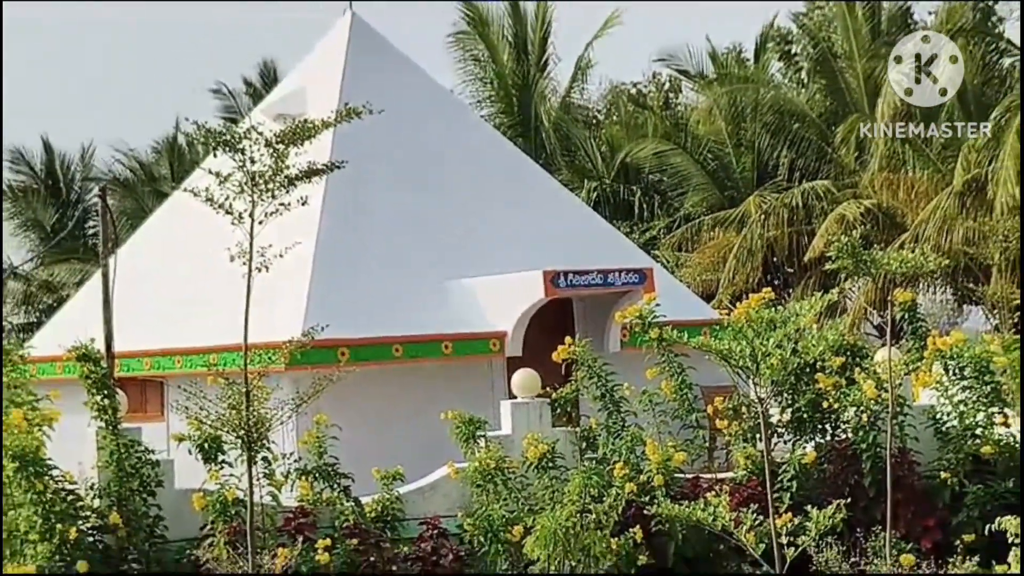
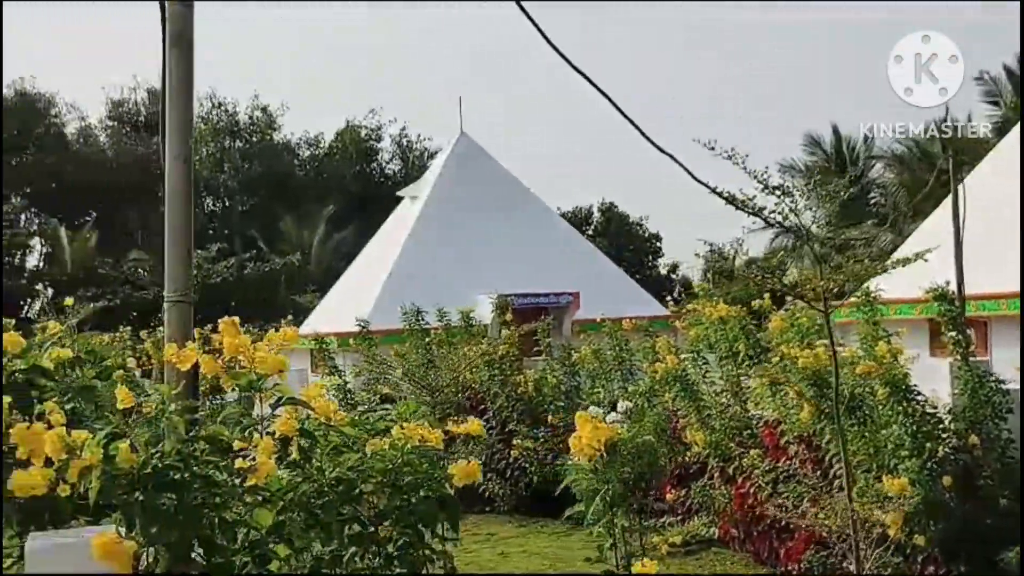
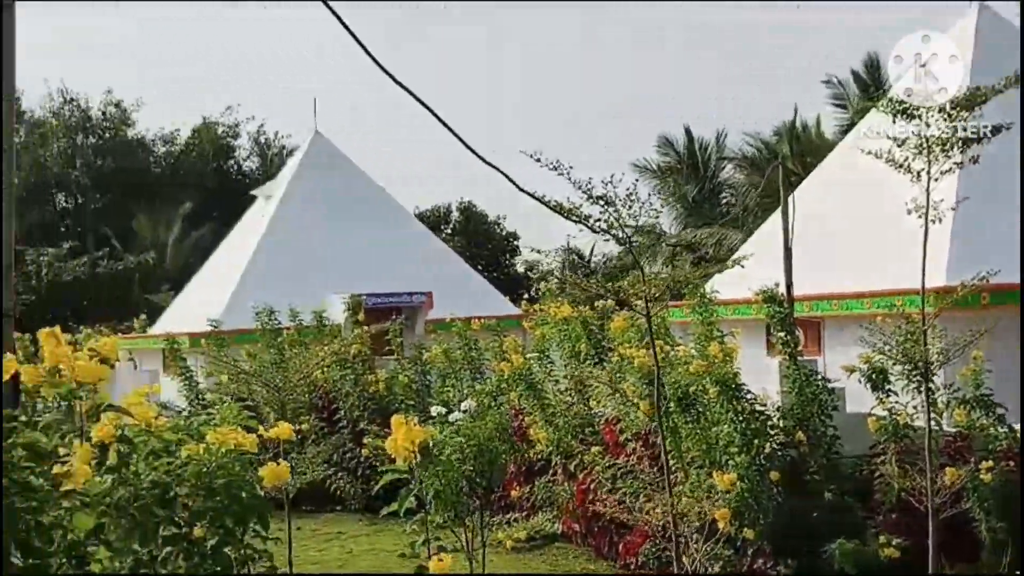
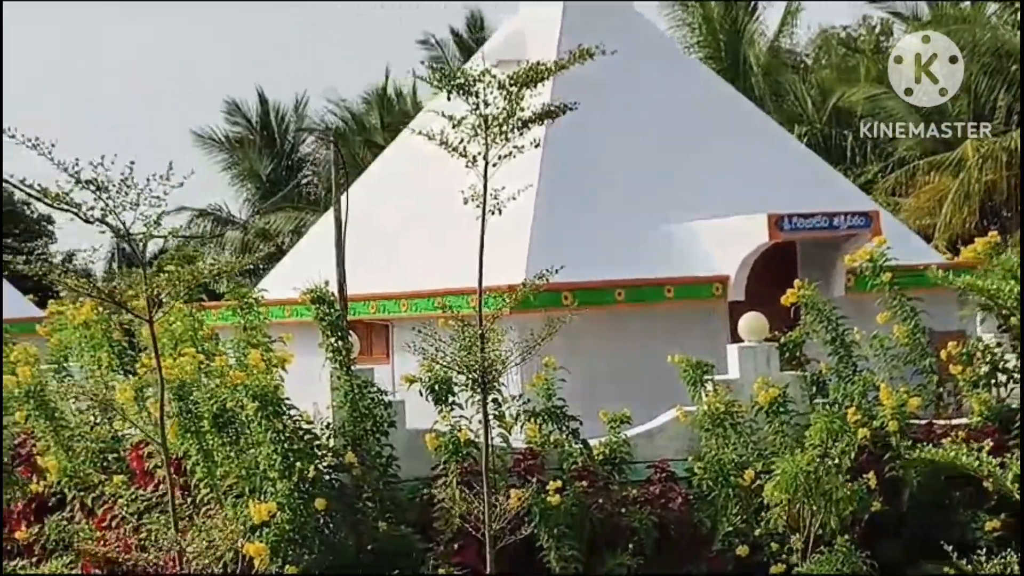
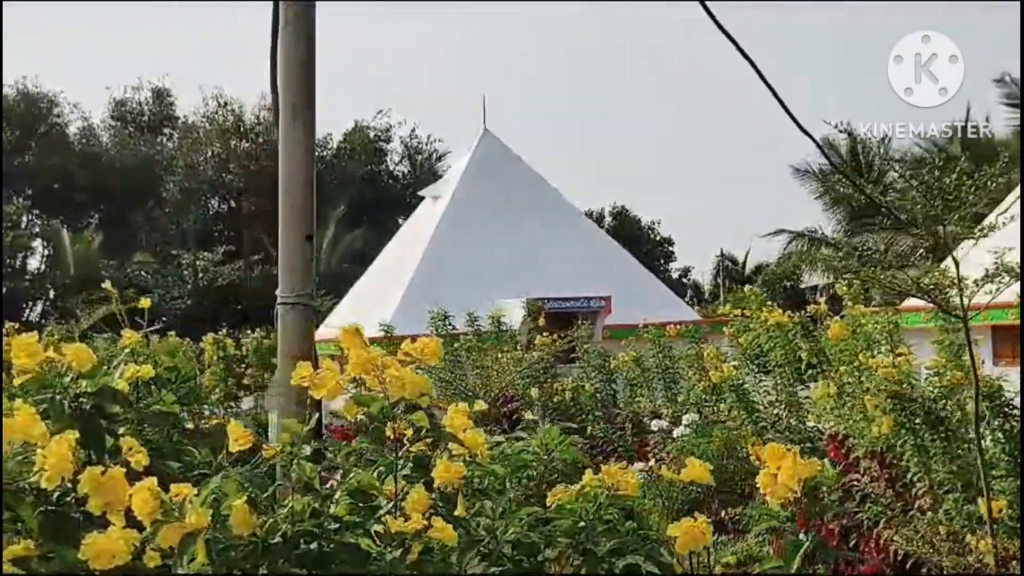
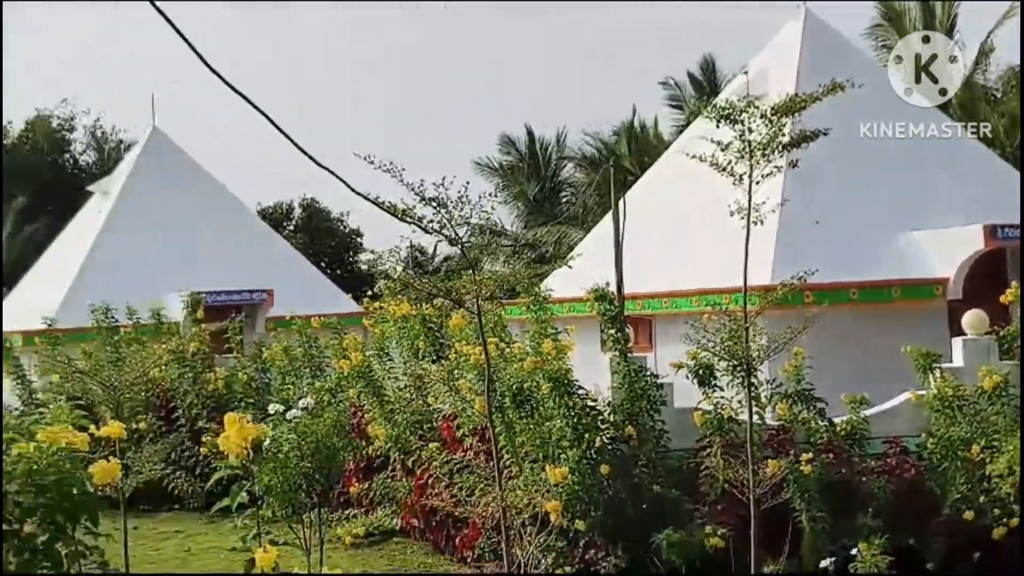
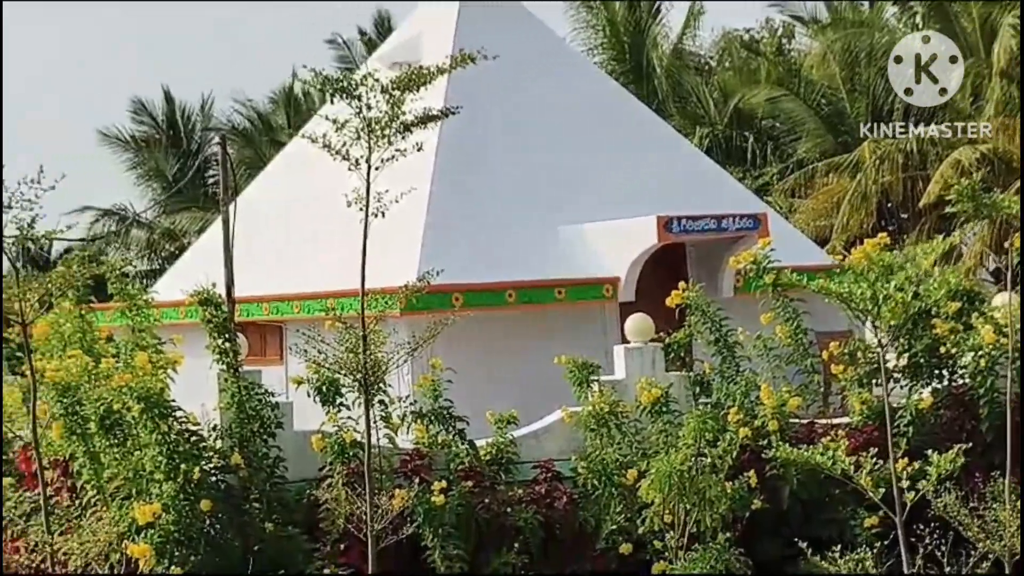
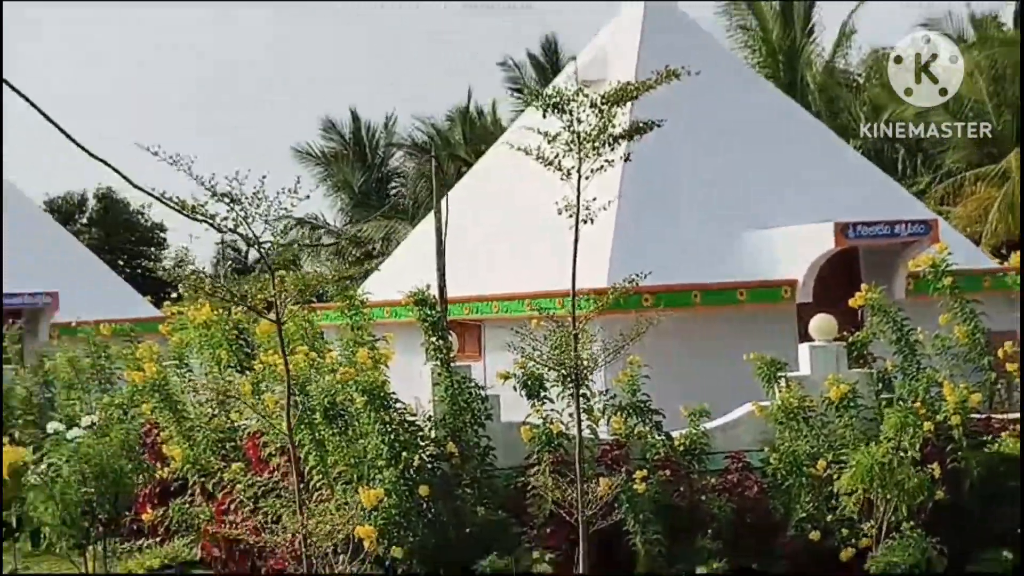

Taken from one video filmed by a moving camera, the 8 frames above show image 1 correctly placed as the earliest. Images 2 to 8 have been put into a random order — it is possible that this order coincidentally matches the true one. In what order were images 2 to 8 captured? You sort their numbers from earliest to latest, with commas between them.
7, 4, 8, 6, 3, 2, 5
